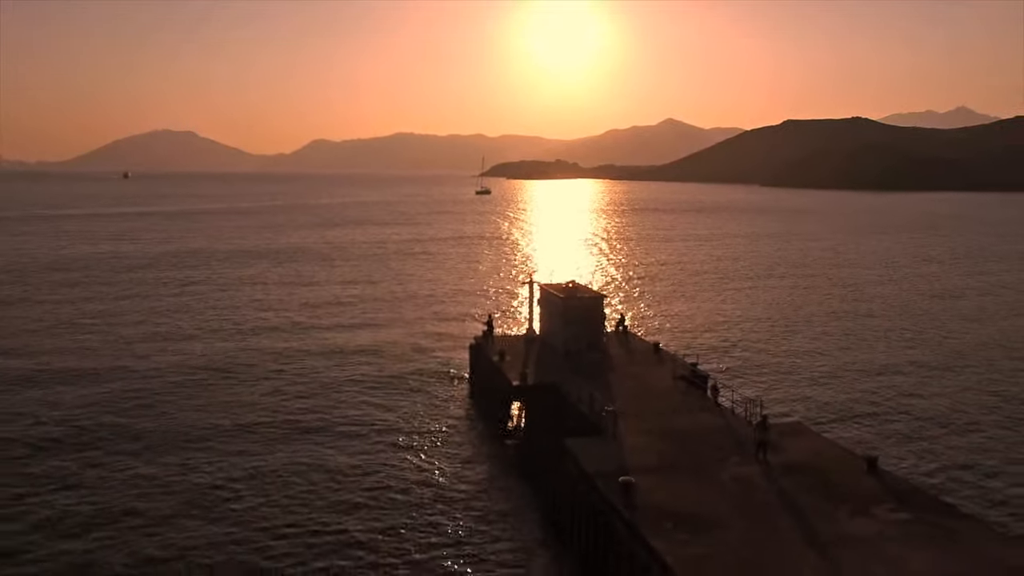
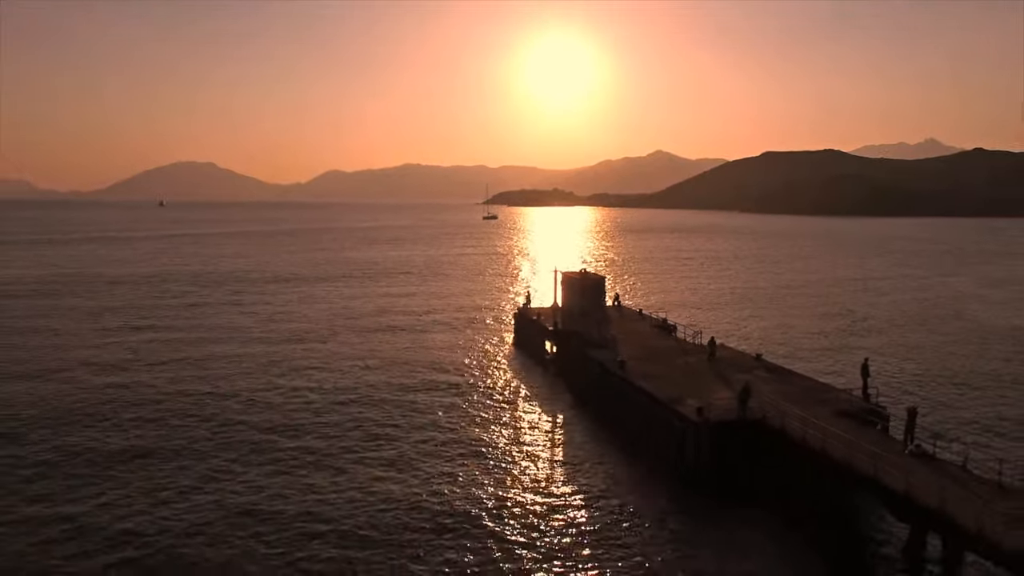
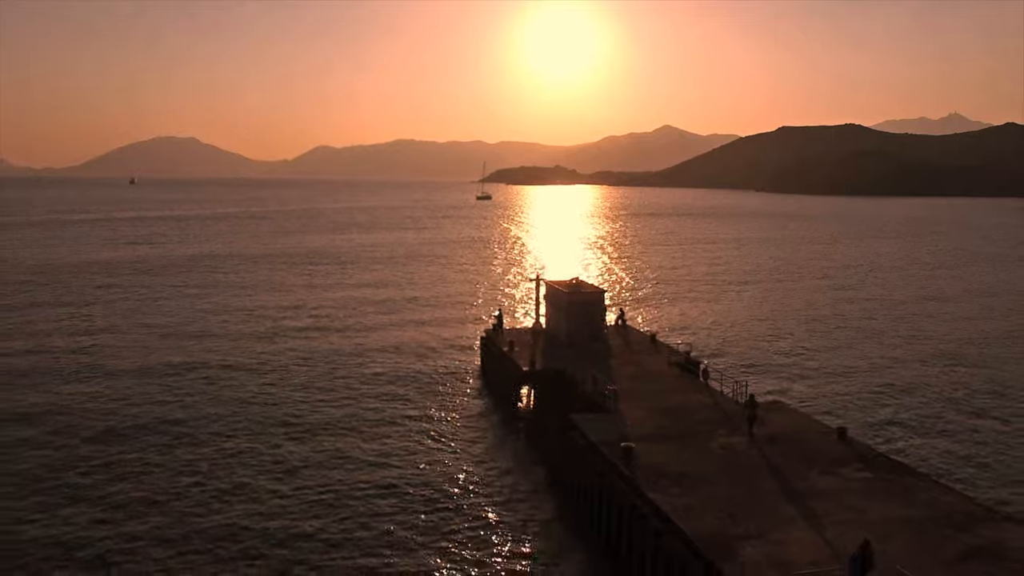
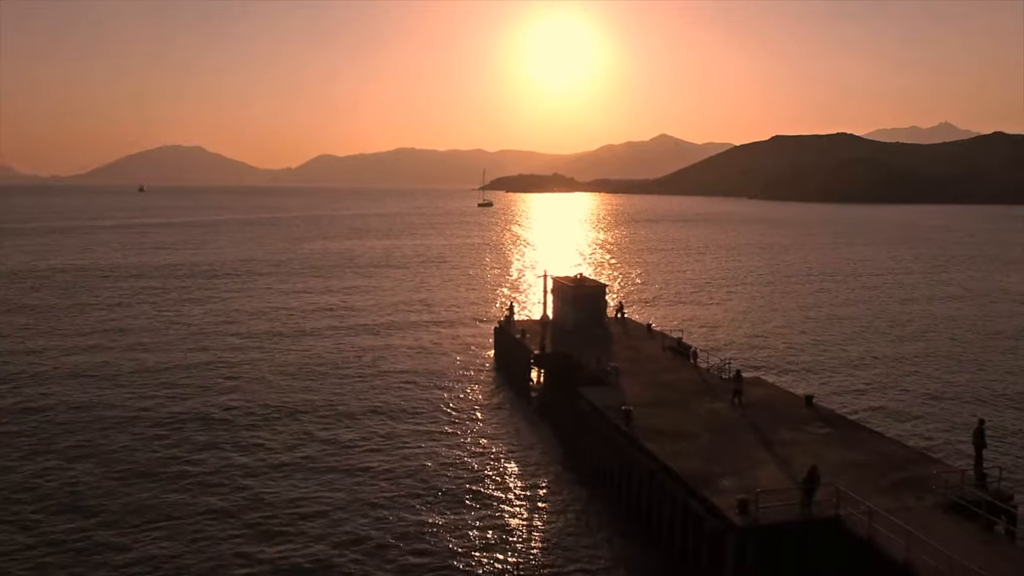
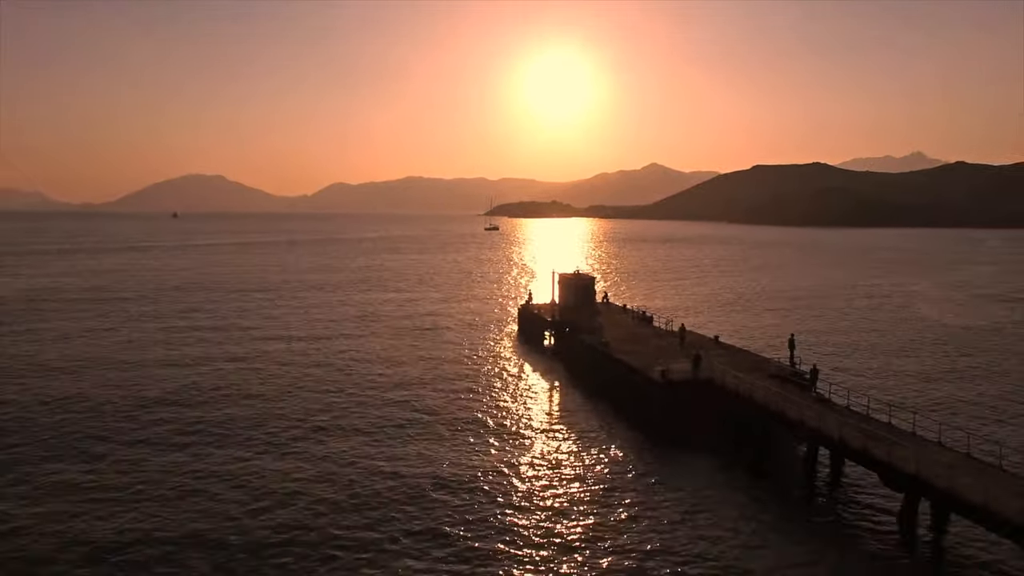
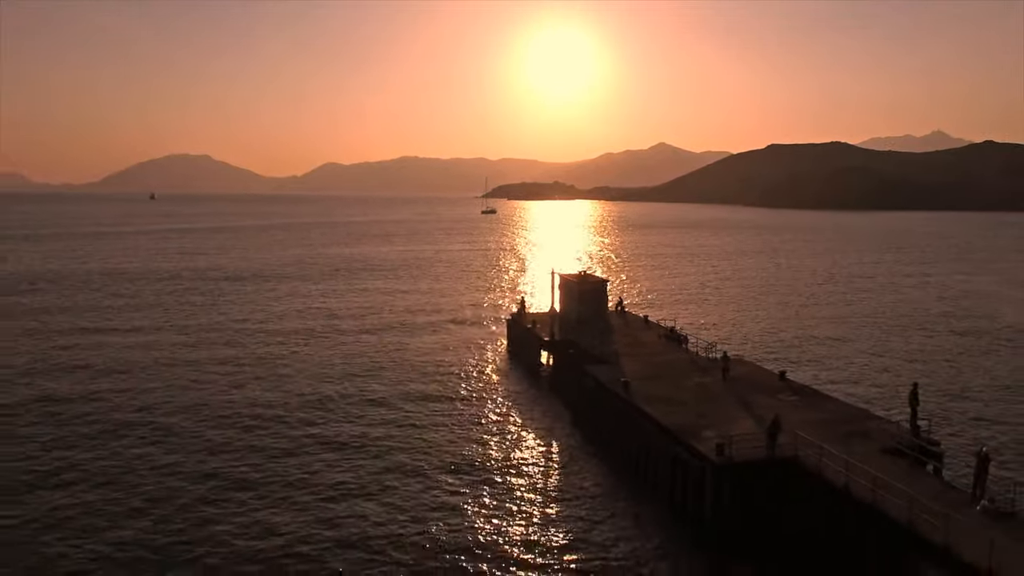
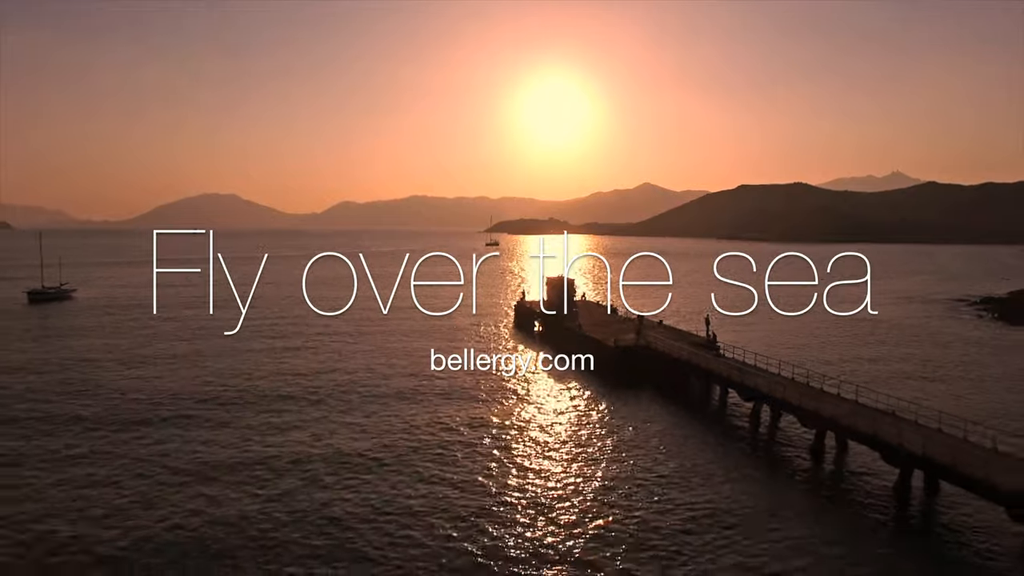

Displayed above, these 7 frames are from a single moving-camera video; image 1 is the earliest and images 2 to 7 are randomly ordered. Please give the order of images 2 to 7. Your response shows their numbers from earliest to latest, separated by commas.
3, 4, 6, 2, 5, 7
